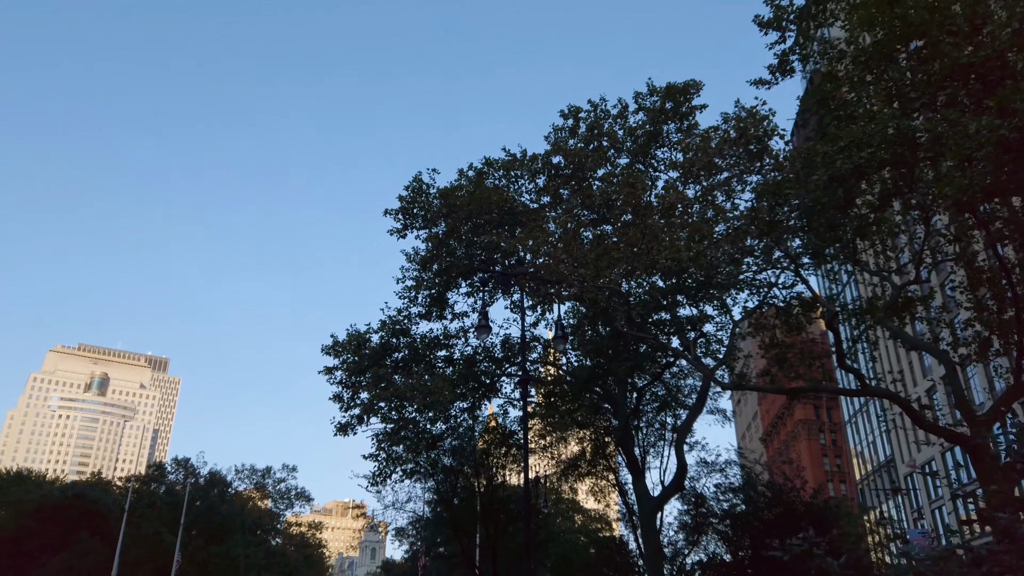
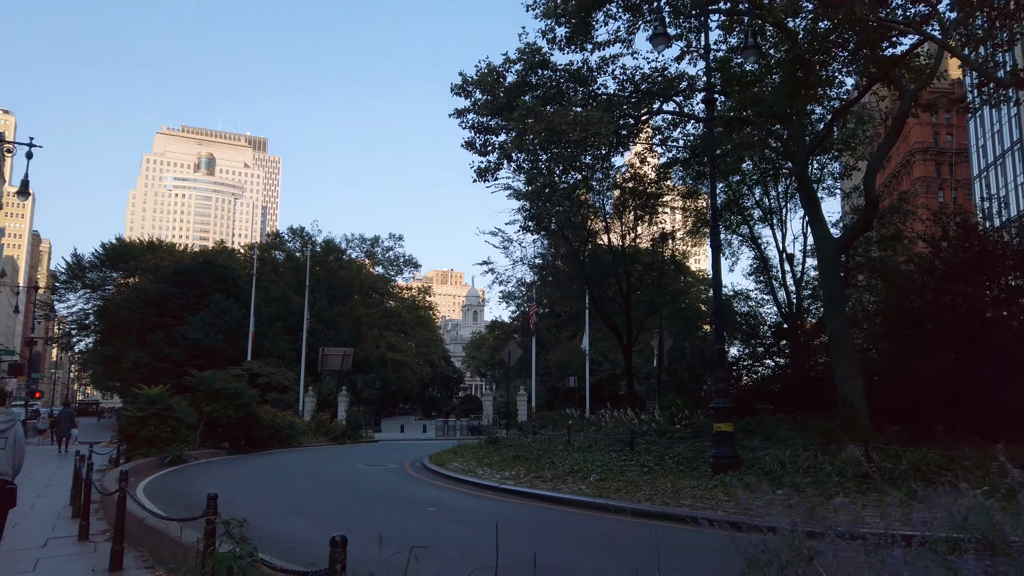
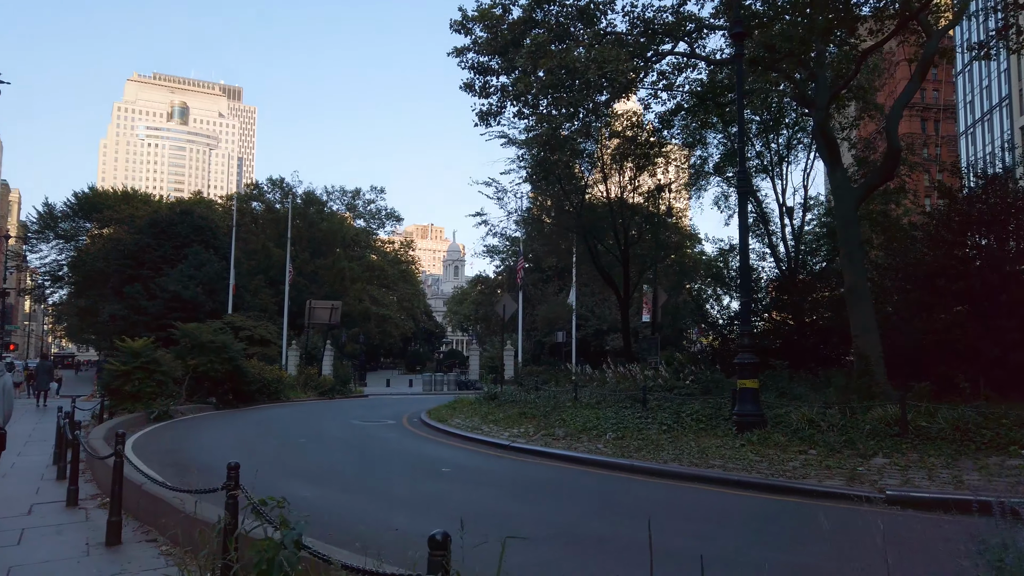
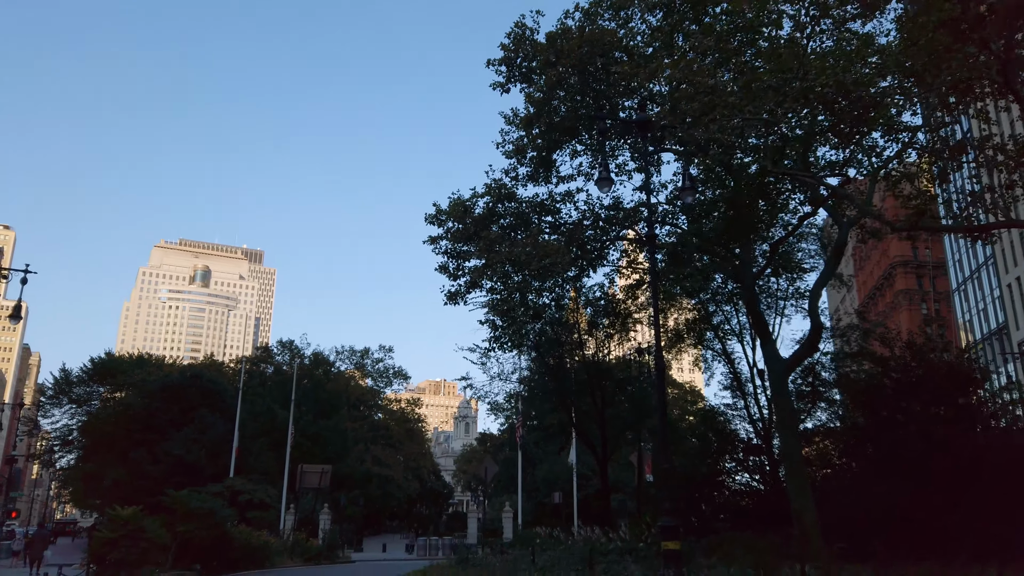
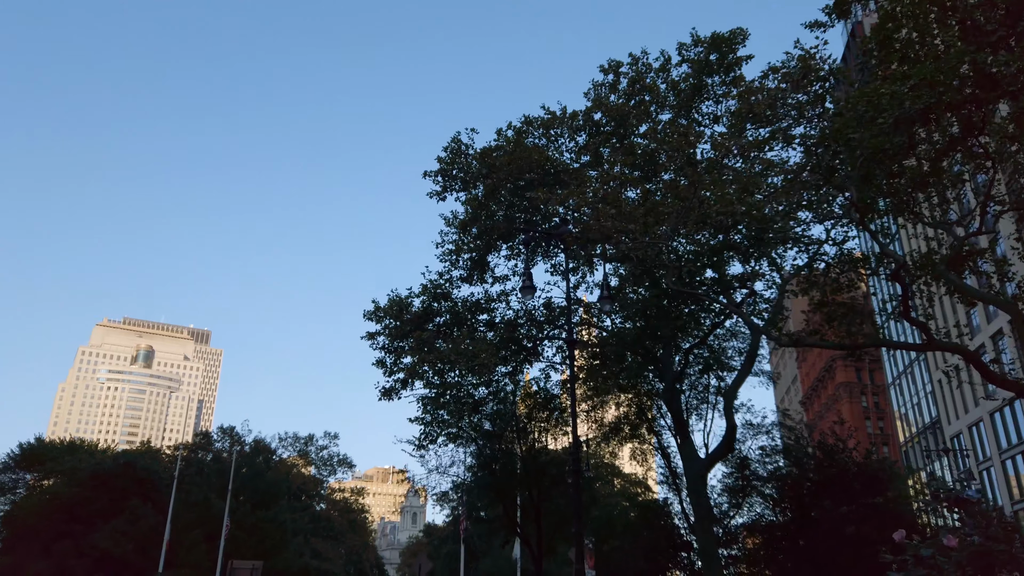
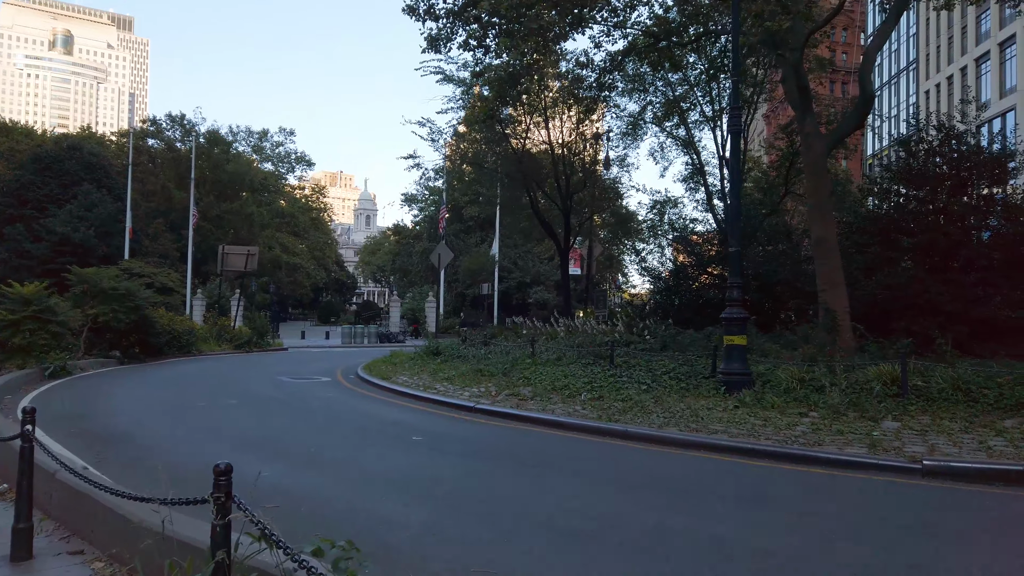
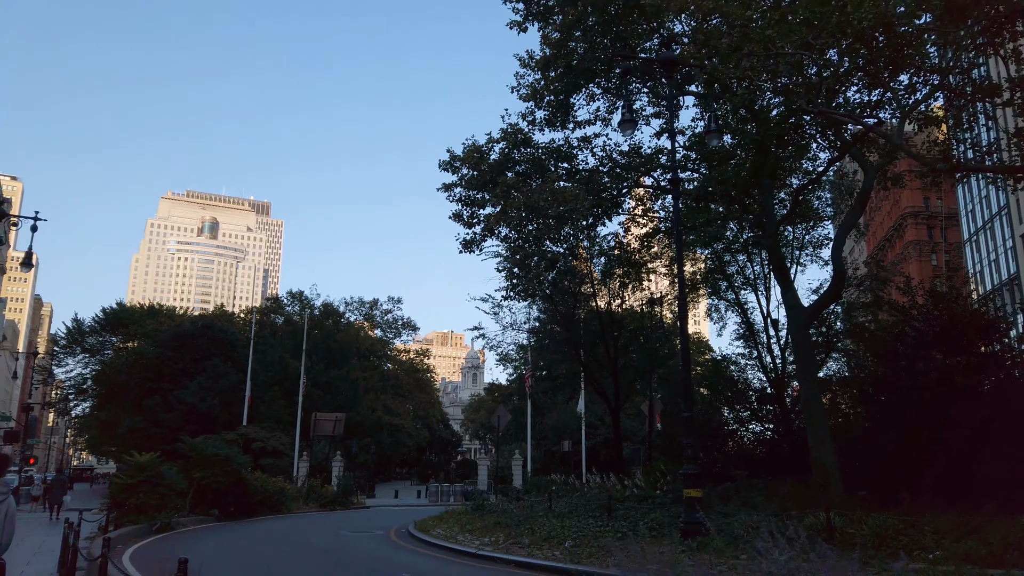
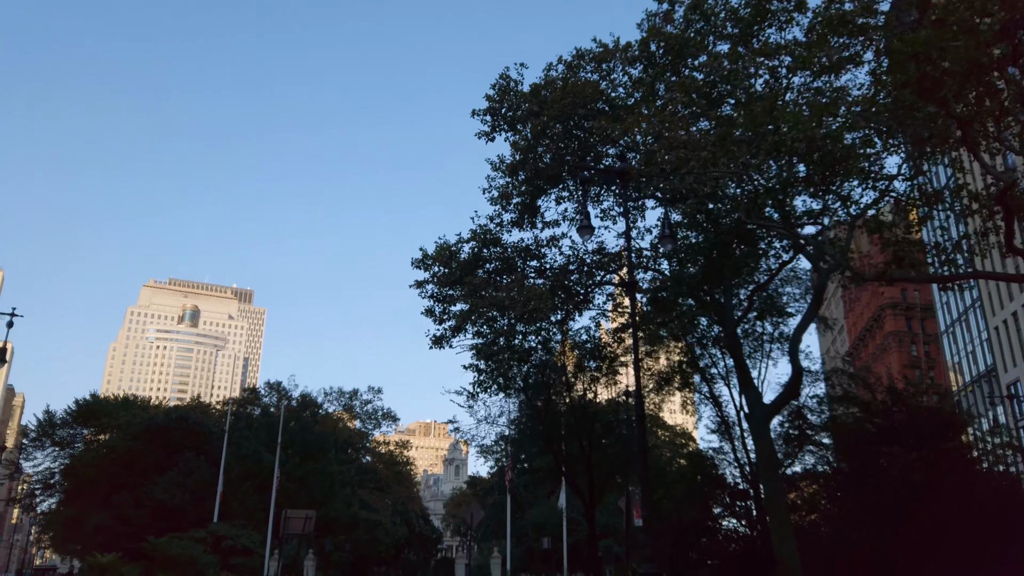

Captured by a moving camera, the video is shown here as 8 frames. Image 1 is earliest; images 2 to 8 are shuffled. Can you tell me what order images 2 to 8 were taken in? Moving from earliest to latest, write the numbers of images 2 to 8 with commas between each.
5, 8, 4, 7, 2, 3, 6
